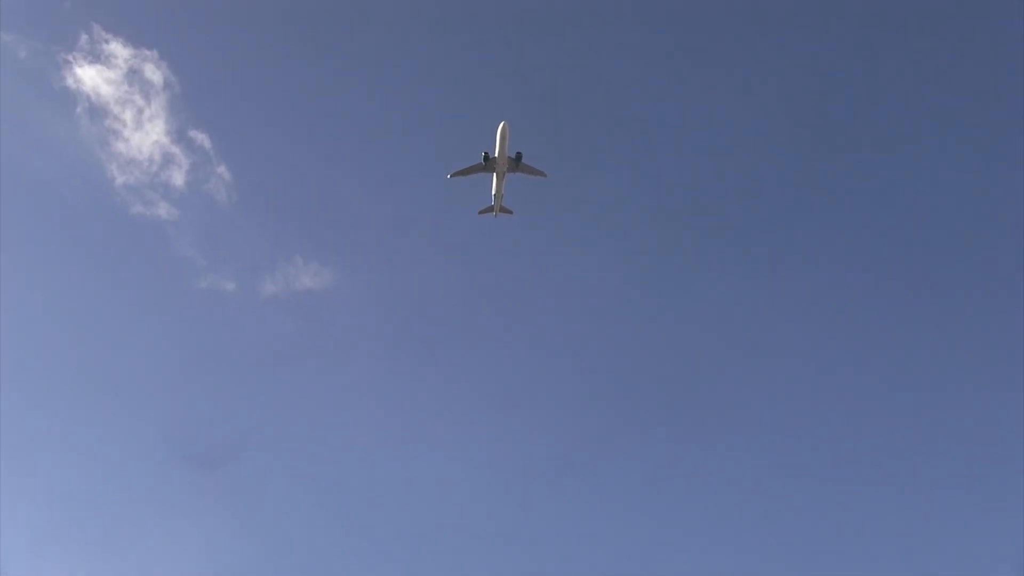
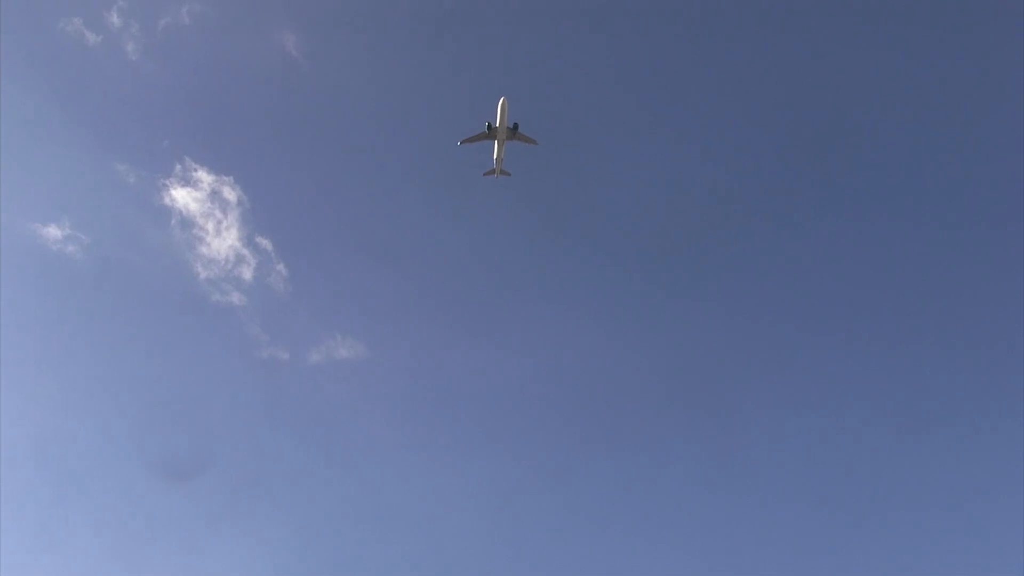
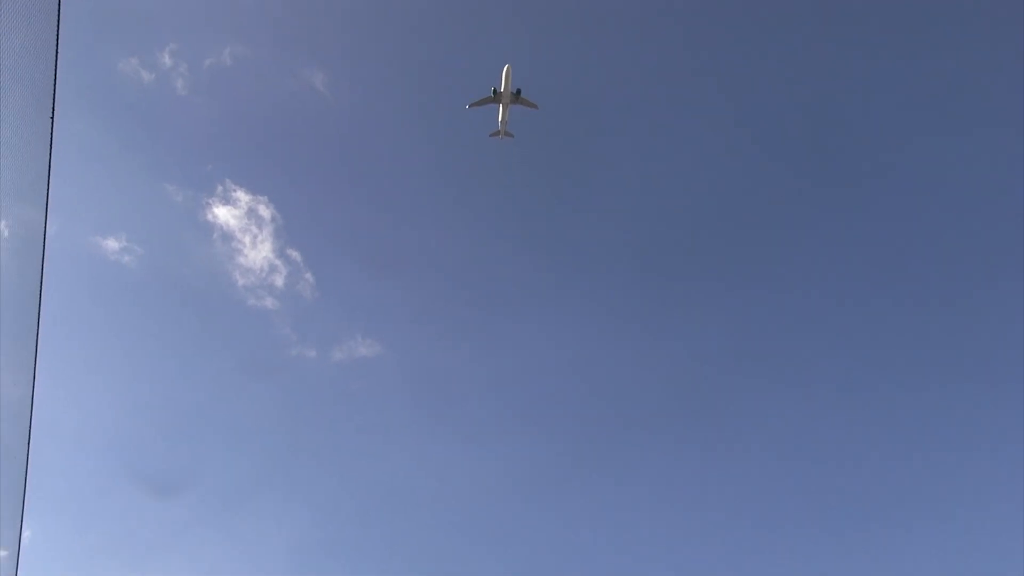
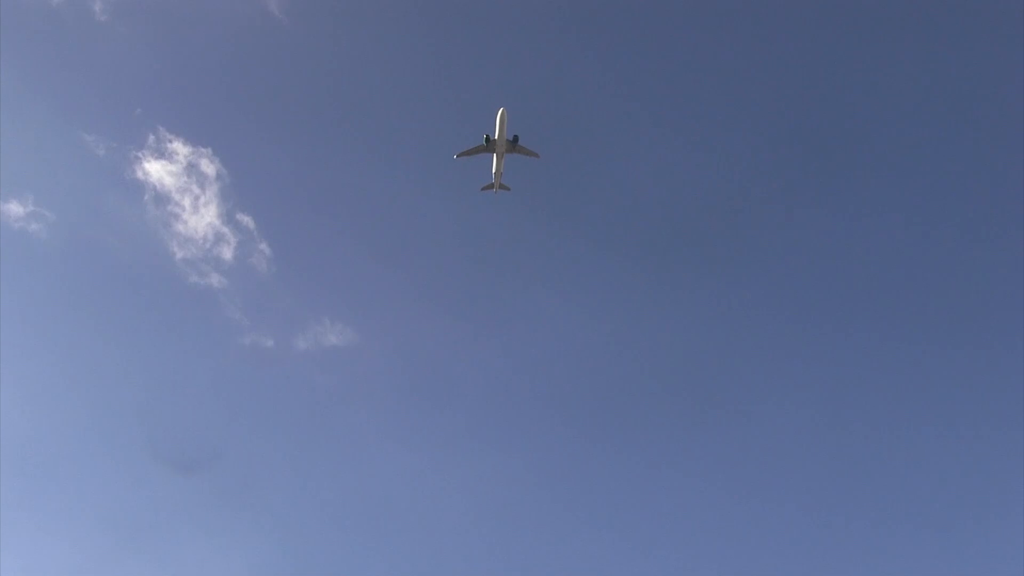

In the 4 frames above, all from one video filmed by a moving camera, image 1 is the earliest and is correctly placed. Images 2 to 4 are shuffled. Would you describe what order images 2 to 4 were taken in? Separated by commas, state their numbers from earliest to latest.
4, 2, 3
